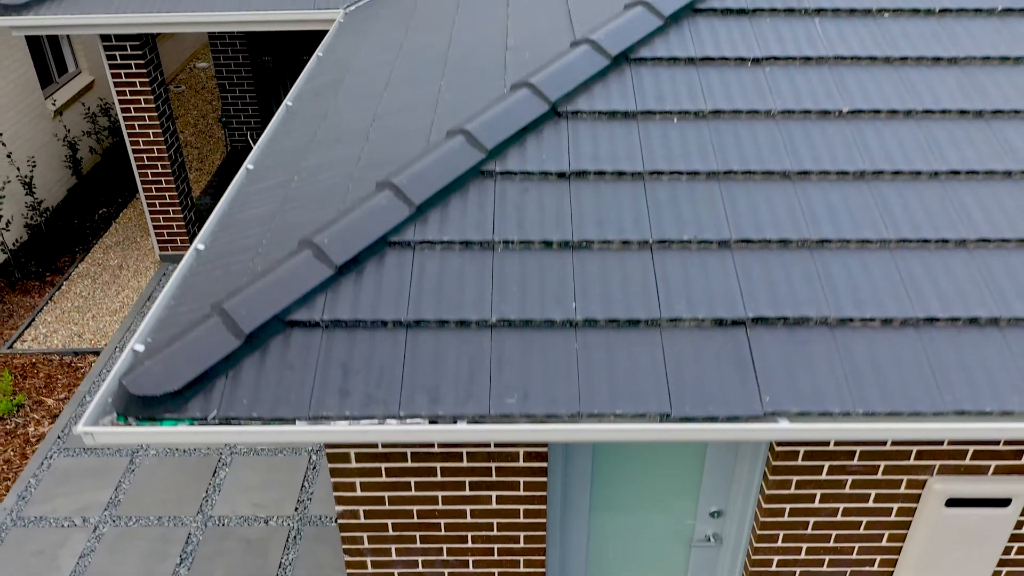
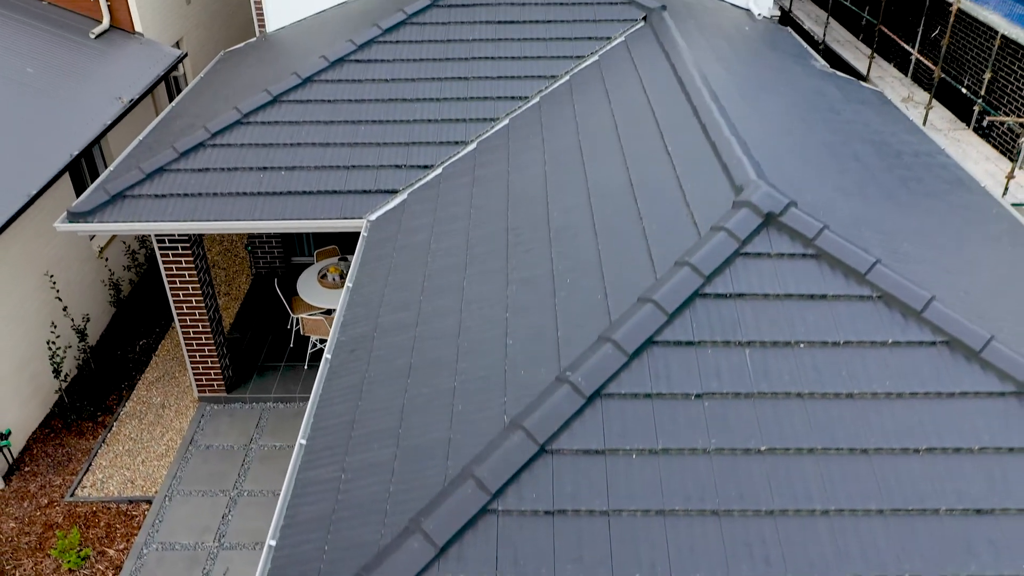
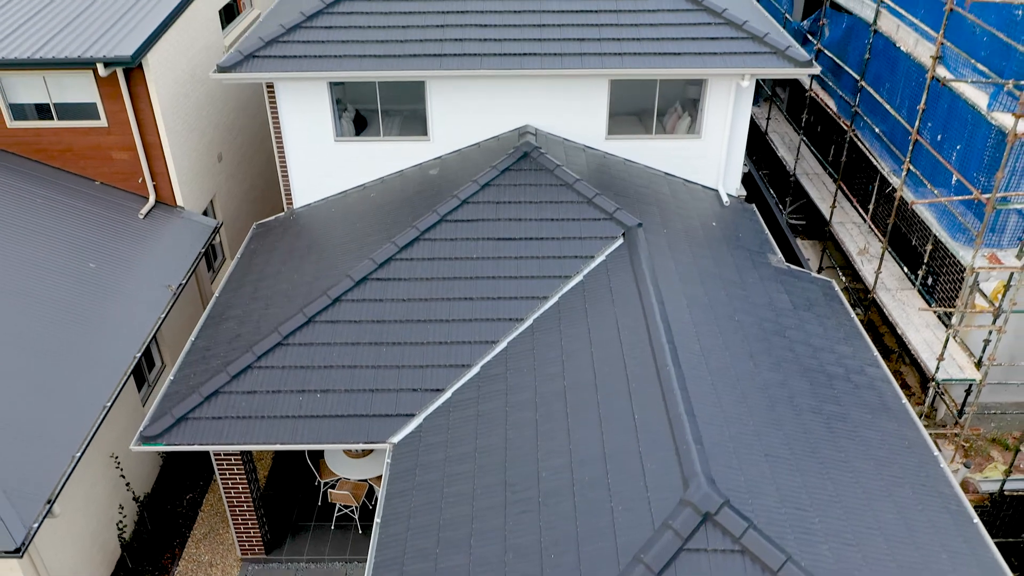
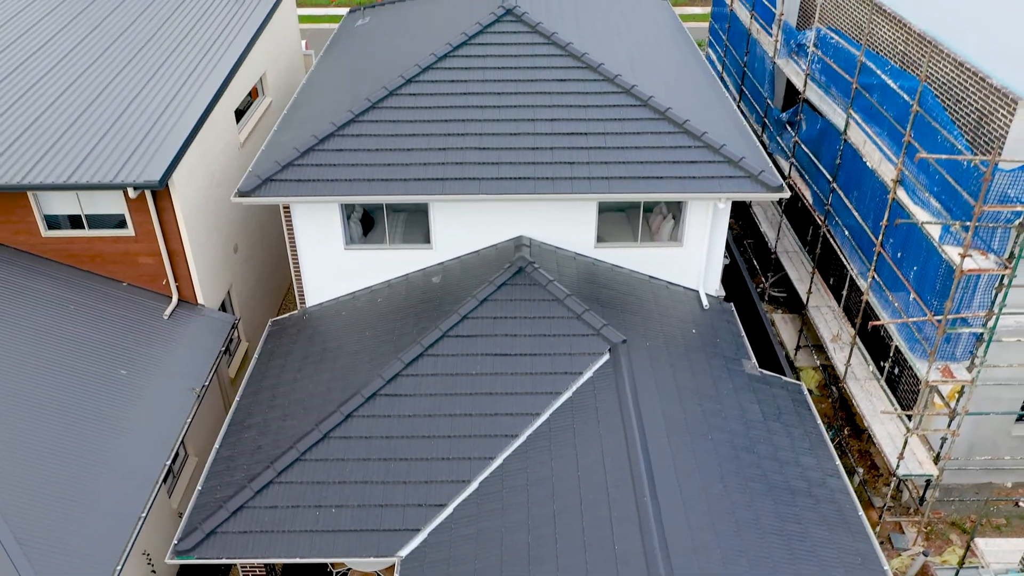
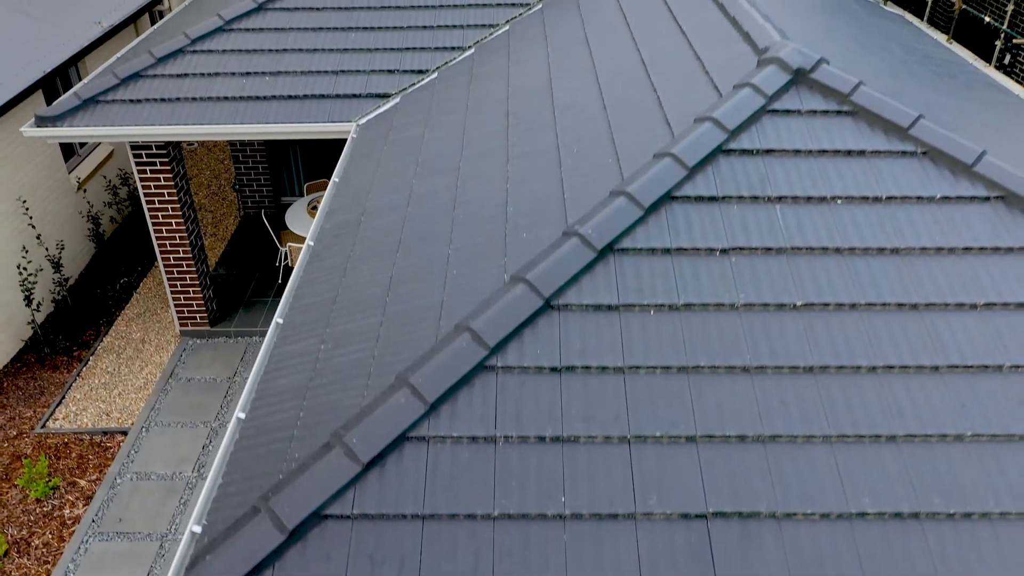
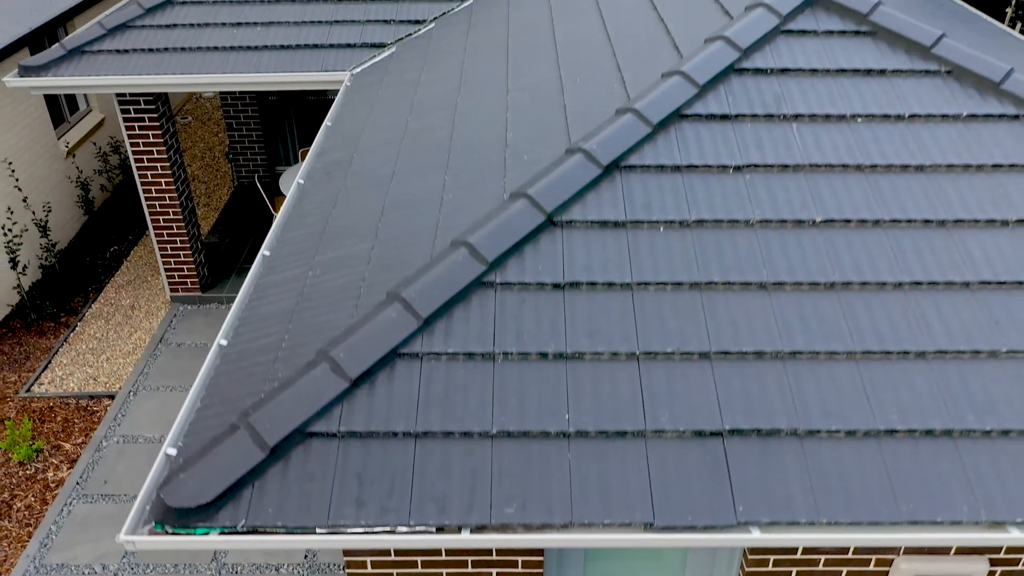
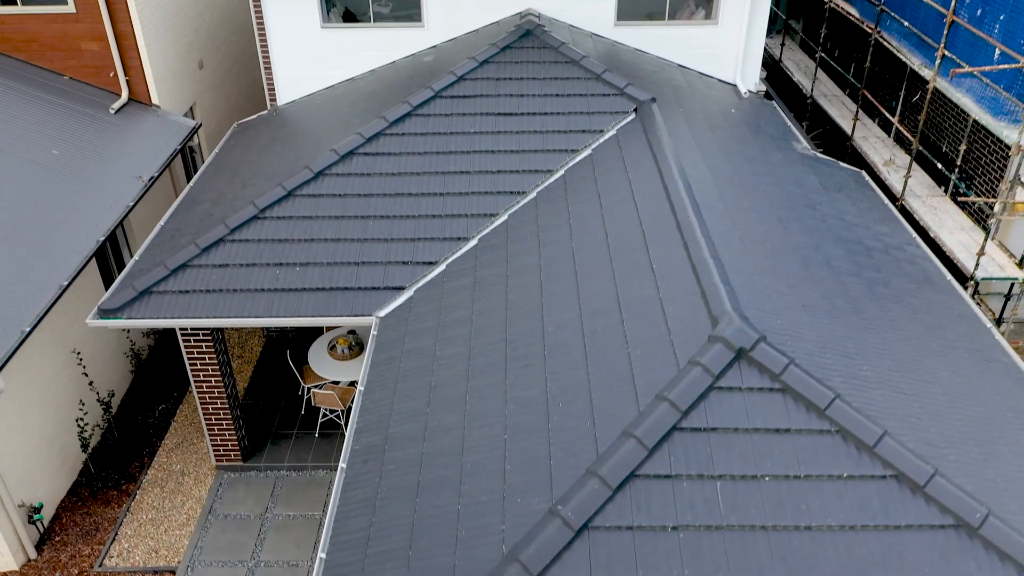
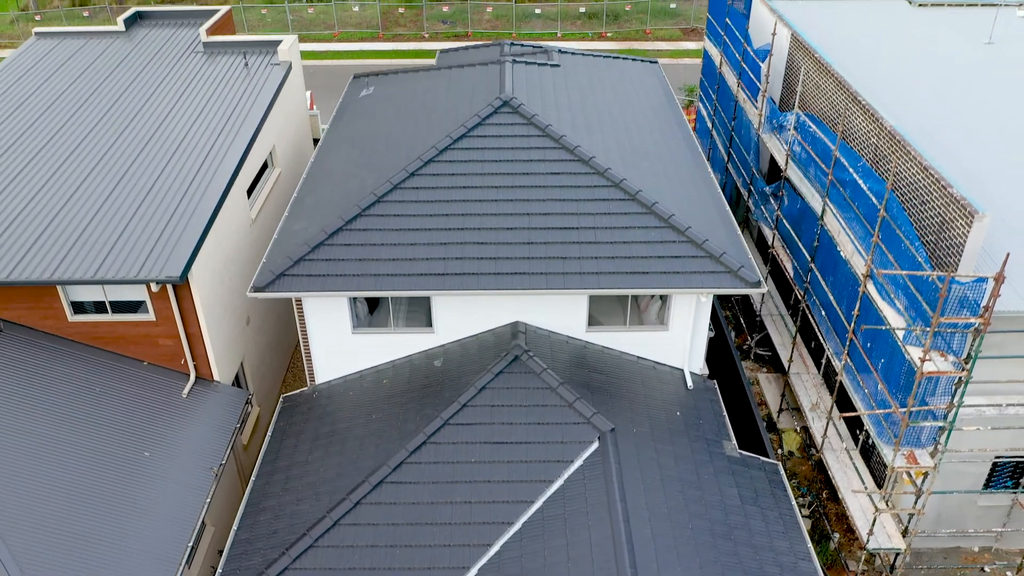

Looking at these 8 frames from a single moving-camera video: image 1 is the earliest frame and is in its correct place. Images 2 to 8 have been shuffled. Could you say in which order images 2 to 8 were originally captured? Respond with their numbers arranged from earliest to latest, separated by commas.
6, 5, 2, 7, 3, 4, 8
